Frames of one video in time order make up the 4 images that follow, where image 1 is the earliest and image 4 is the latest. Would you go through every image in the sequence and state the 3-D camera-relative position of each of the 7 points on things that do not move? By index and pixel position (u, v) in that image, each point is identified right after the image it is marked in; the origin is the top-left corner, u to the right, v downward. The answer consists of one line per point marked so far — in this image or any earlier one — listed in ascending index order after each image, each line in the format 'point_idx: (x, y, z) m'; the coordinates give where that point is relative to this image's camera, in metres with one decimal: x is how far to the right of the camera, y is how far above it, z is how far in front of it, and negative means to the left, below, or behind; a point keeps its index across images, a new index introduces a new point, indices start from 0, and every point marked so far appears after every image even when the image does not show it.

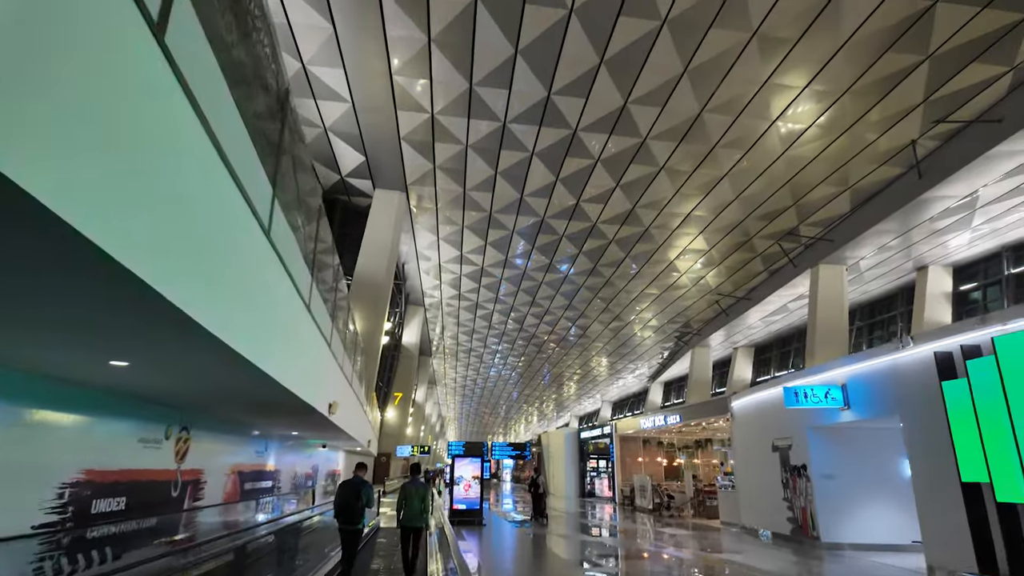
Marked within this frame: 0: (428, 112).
0: (-1.1, +2.4, +7.9) m
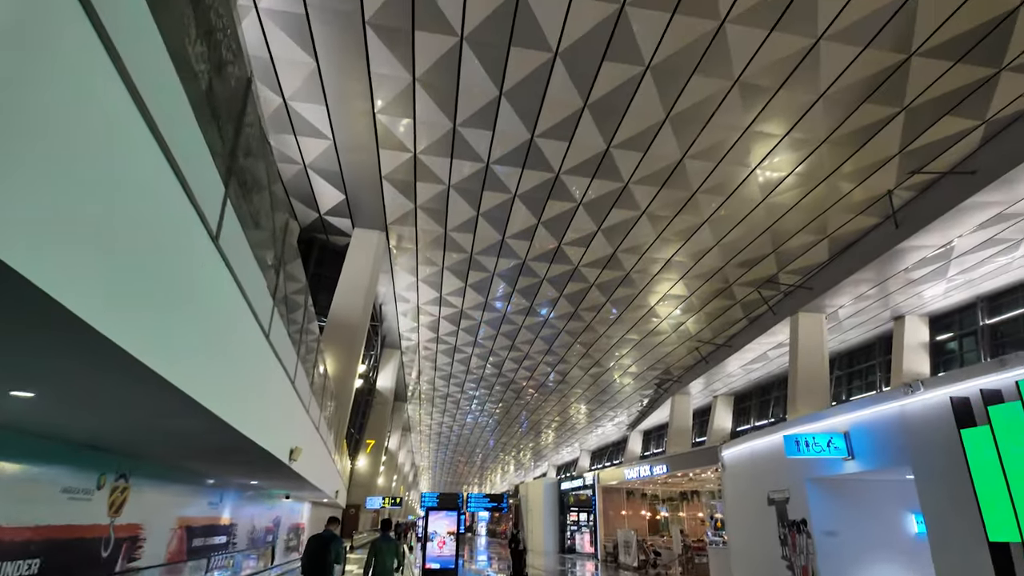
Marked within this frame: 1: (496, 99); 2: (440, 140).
0: (-1.4, +1.8, +7.9) m
1: (-0.2, +2.2, +6.8) m
2: (-0.9, +1.9, +7.6) m
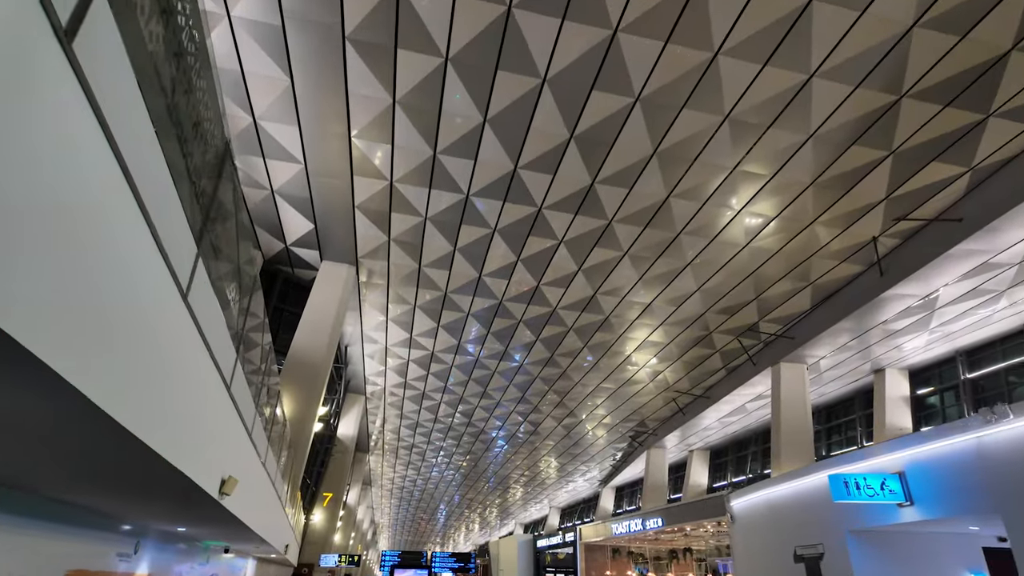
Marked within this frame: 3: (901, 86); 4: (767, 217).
0: (-1.6, +1.4, +7.5) m
1: (-0.4, +1.8, +6.5) m
2: (-1.2, +1.5, +7.3) m
3: (+3.8, +2.0, +5.6) m
4: (+3.3, +0.9, +7.6) m
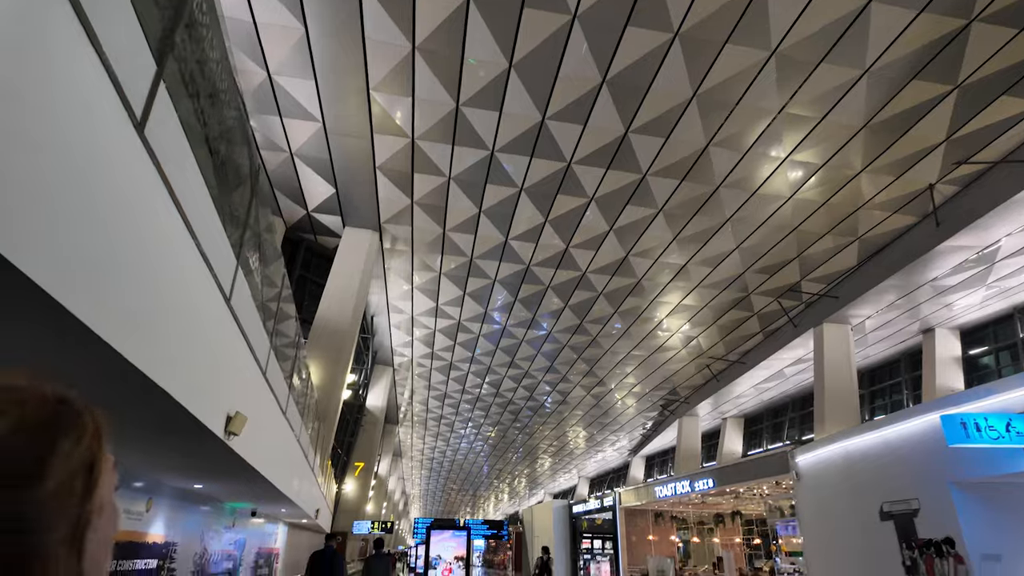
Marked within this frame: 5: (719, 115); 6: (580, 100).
0: (-1.3, +1.9, +7.2) m
1: (-0.1, +2.3, +6.1) m
2: (-0.8, +2.0, +6.9) m
3: (+4.0, +2.4, +5.1) m
4: (+3.7, +1.5, +7.1) m
5: (+2.3, +1.9, +6.5) m
6: (+0.7, +2.1, +6.4) m
